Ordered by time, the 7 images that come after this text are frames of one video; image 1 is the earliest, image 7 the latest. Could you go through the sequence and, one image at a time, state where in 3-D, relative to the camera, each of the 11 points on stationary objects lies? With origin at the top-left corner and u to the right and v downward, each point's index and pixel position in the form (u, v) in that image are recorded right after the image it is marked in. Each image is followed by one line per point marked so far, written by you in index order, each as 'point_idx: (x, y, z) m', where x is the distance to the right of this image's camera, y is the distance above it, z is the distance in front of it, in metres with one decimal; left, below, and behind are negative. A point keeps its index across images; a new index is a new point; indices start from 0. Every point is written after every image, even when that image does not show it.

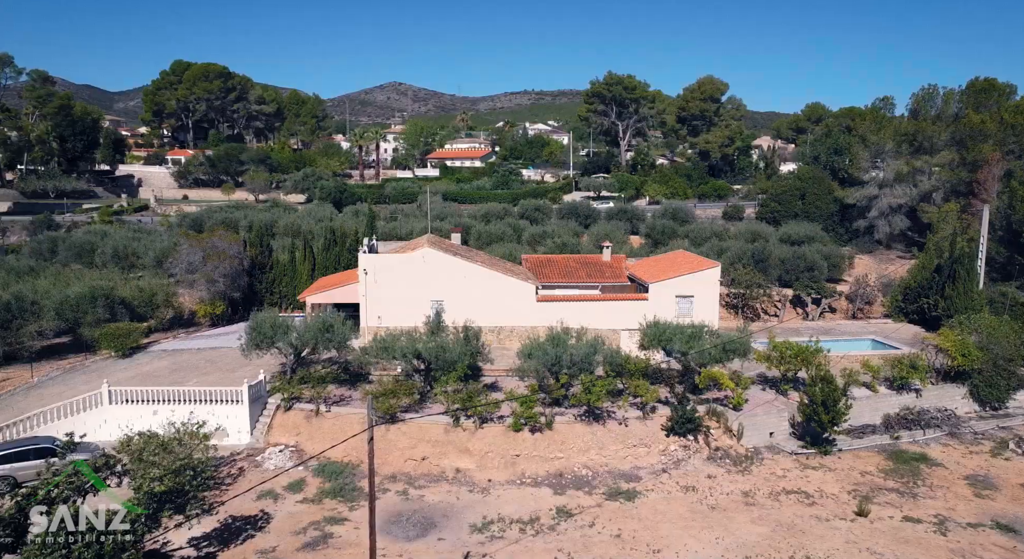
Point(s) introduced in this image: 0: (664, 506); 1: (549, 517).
0: (+3.9, -5.8, +18.4) m
1: (+0.9, -5.8, +17.6) m
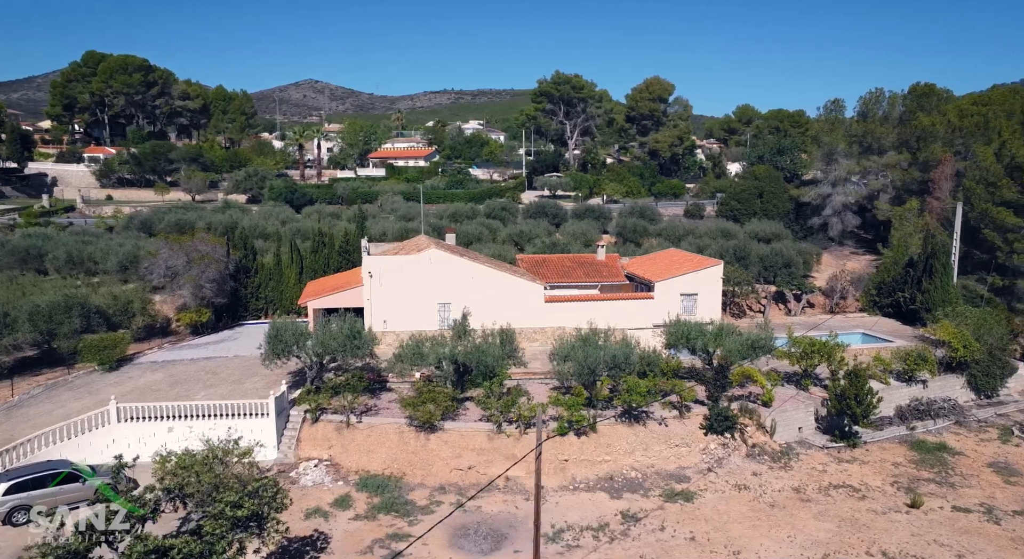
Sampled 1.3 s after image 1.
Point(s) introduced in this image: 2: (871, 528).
0: (+5.4, -5.8, +18.3) m
1: (+2.5, -5.8, +17.3) m
2: (+8.6, -5.9, +17.2) m
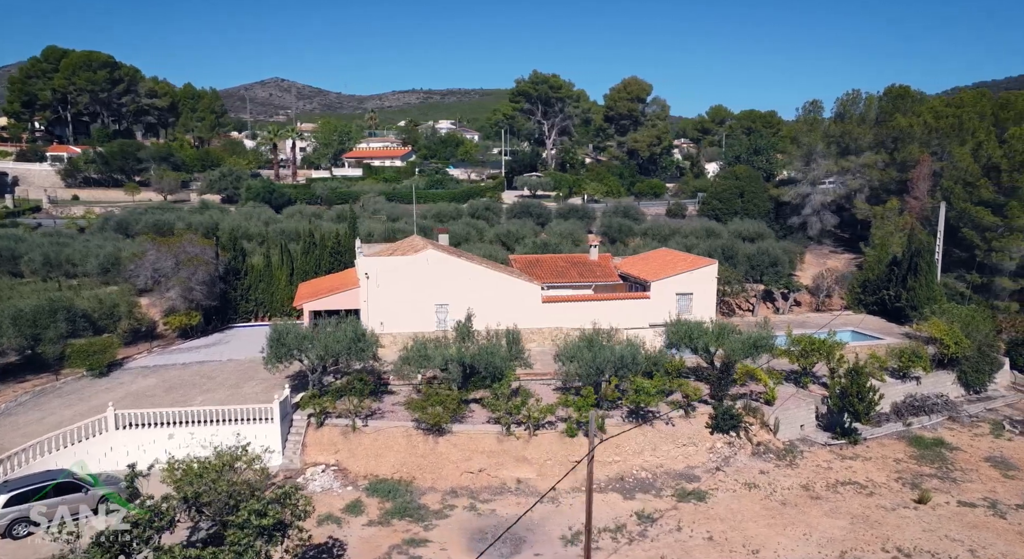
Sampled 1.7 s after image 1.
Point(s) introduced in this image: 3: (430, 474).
0: (+5.8, -5.8, +18.4) m
1: (+2.9, -5.8, +17.2) m
2: (+9.0, -5.9, +17.4) m
3: (-2.2, -5.2, +19.4) m
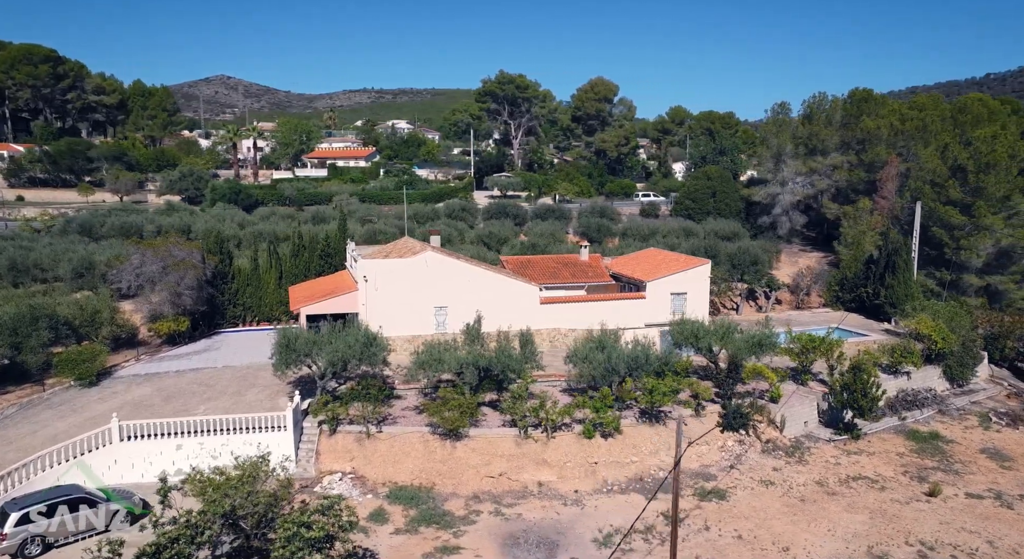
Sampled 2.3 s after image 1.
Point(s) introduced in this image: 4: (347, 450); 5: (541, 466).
0: (+6.4, -5.8, +18.6) m
1: (+3.6, -5.9, +17.3) m
2: (+9.6, -5.9, +17.8) m
3: (-1.7, -5.3, +19.2) m
4: (-4.5, -4.7, +19.8) m
5: (+0.8, -5.1, +19.6) m
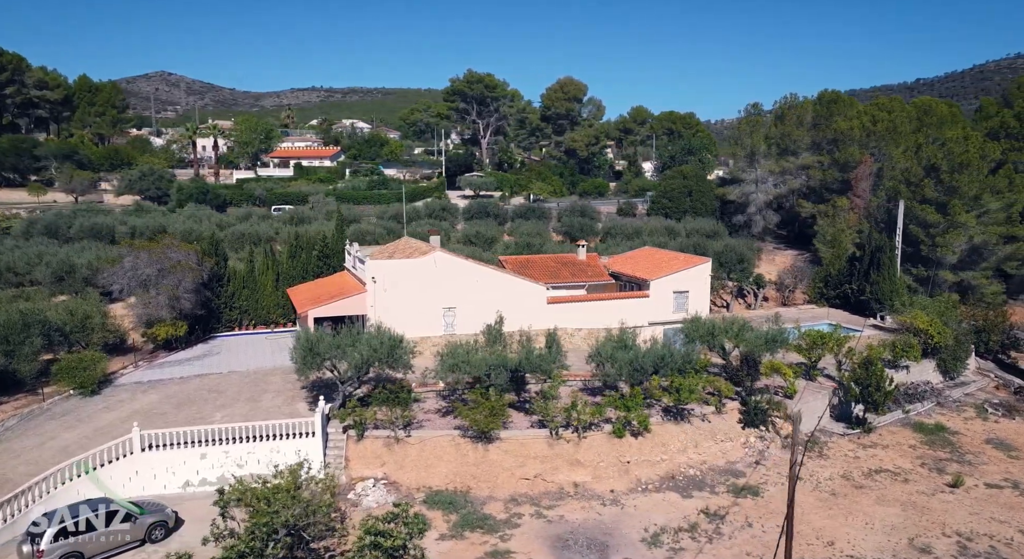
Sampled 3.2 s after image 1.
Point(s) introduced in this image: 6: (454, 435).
0: (+7.3, -5.7, +18.9) m
1: (+4.6, -5.8, +17.4) m
2: (+10.6, -5.8, +18.2) m
3: (-0.7, -5.3, +18.9) m
4: (-3.6, -4.7, +19.3) m
5: (+1.7, -5.1, +19.5) m
6: (-1.6, -4.3, +19.9) m
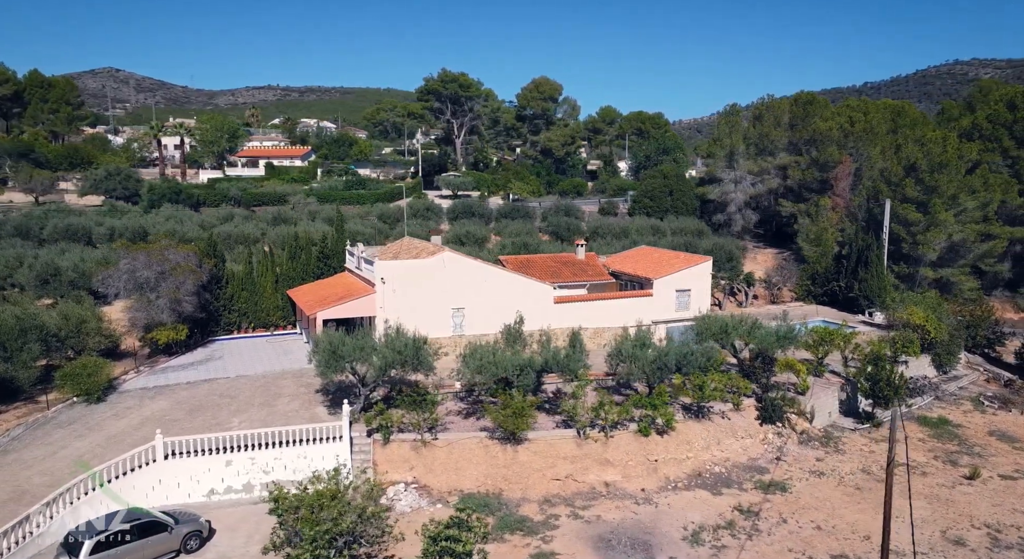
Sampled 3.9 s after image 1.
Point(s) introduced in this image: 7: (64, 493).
0: (+8.1, -5.7, +19.1) m
1: (+5.5, -5.8, +17.5) m
2: (+11.5, -5.7, +18.7) m
3: (+0.1, -5.3, +18.8) m
4: (-2.8, -4.7, +19.1) m
5: (+2.5, -5.1, +19.4) m
6: (-0.8, -4.3, +19.7) m
7: (-9.6, -4.7, +15.6) m
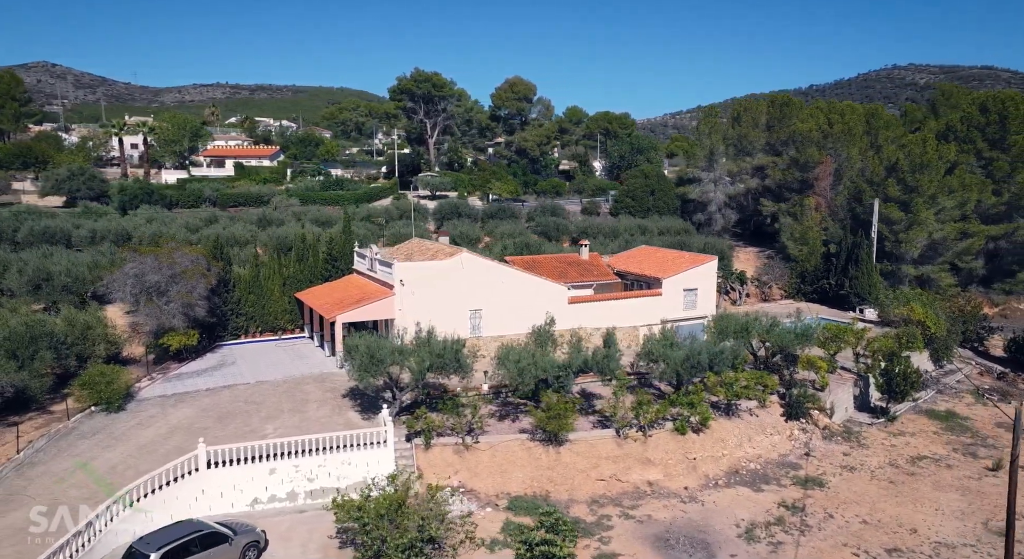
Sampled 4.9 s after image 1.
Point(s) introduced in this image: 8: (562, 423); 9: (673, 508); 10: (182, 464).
0: (+9.3, -5.6, +19.6) m
1: (+6.8, -5.8, +17.8) m
2: (+12.7, -5.7, +19.3) m
3: (+1.3, -5.4, +18.8) m
4: (-1.7, -4.8, +18.9) m
5: (+3.6, -5.1, +19.6) m
6: (+0.3, -4.4, +19.6) m
7: (-8.3, -4.8, +15.1) m
8: (+1.3, -3.9, +19.4) m
9: (+4.0, -5.7, +18.0) m
10: (-7.7, -4.3, +16.7) m
